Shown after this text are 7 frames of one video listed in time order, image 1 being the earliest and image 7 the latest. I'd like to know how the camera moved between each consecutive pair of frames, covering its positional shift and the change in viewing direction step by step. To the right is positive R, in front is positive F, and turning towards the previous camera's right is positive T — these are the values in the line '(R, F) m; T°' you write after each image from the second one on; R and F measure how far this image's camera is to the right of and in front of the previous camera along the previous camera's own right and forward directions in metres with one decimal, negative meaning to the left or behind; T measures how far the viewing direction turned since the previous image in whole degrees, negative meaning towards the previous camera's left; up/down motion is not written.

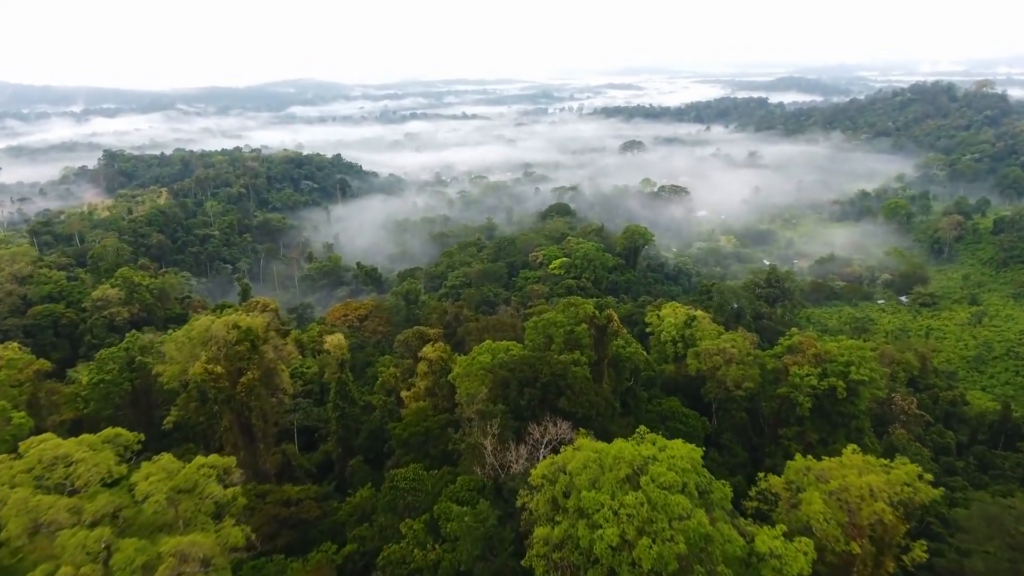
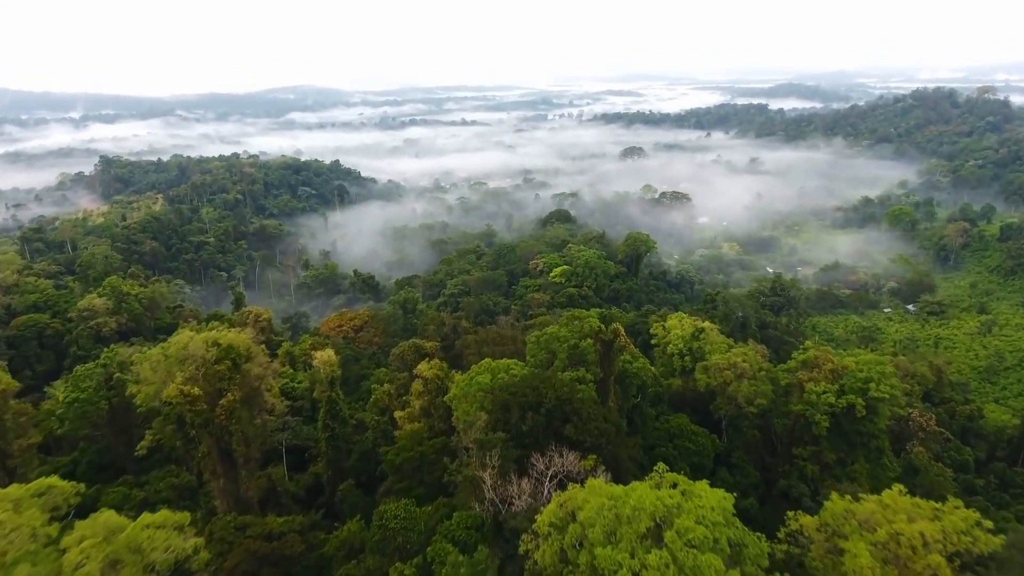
(0.0, +0.9) m; 0°
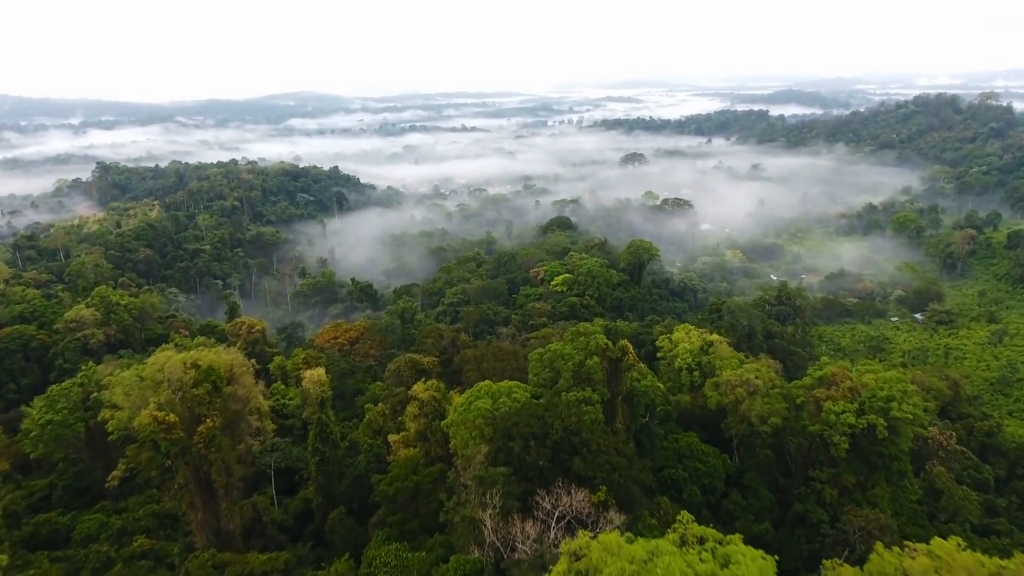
(0.0, +0.9) m; 0°
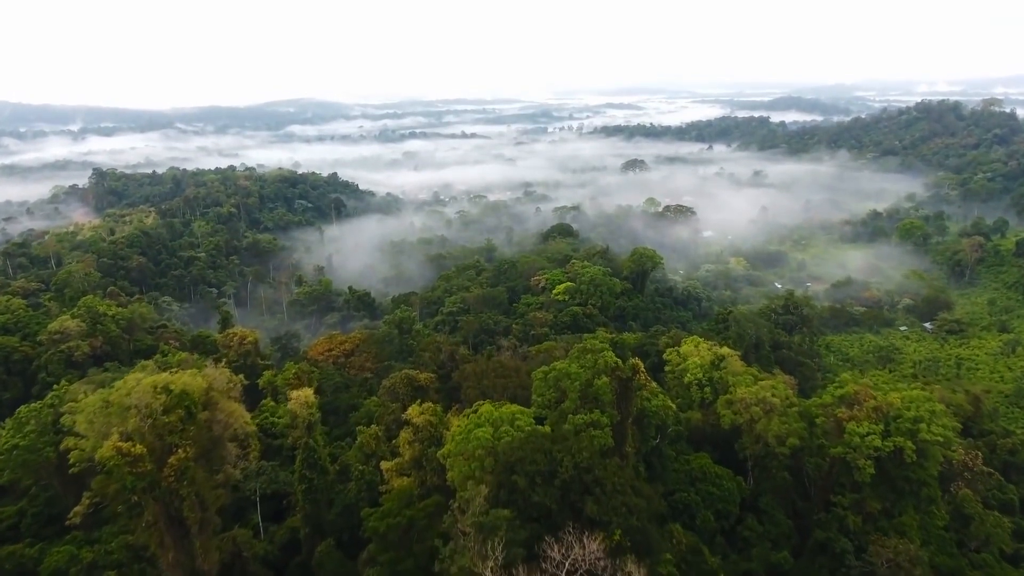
(-0.1, +1.0) m; 0°
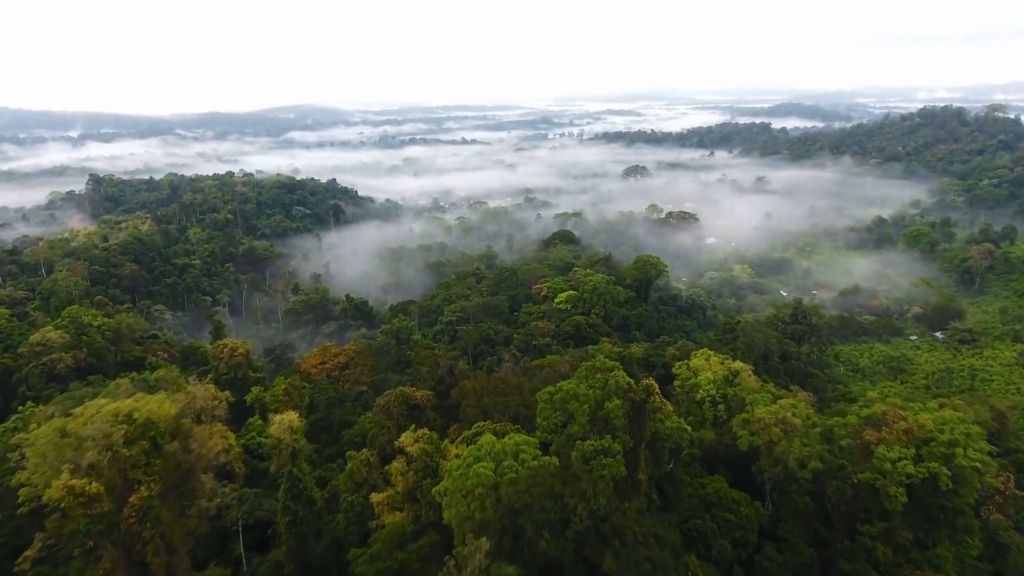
(-0.1, +1.1) m; 0°
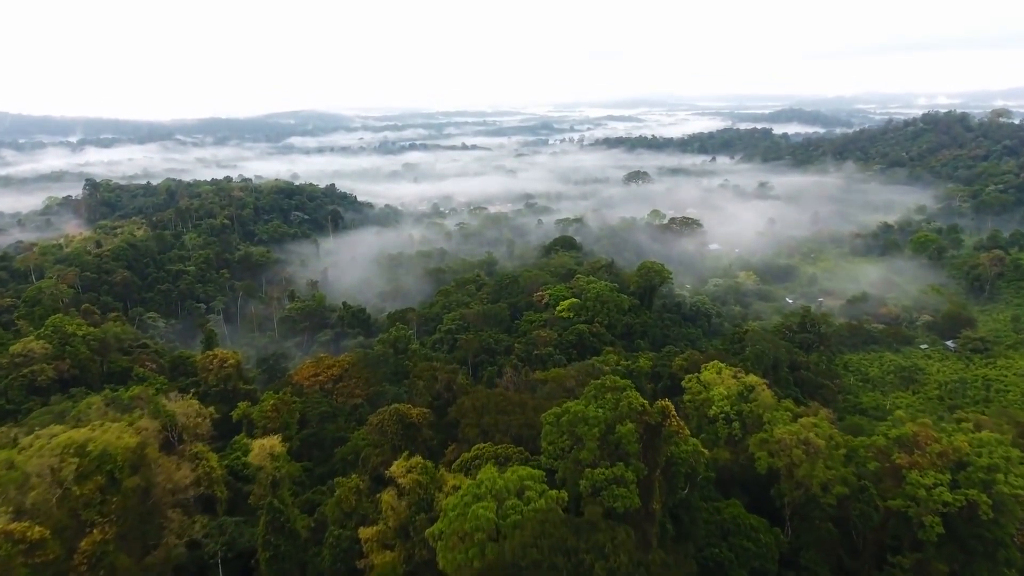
(0.0, +1.0) m; 0°
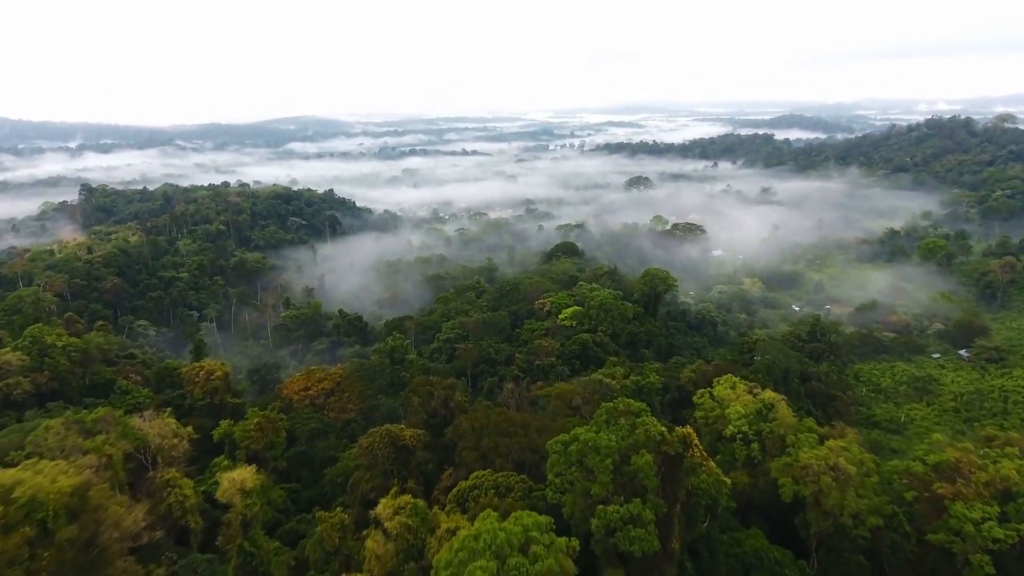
(0.0, +1.2) m; 0°
